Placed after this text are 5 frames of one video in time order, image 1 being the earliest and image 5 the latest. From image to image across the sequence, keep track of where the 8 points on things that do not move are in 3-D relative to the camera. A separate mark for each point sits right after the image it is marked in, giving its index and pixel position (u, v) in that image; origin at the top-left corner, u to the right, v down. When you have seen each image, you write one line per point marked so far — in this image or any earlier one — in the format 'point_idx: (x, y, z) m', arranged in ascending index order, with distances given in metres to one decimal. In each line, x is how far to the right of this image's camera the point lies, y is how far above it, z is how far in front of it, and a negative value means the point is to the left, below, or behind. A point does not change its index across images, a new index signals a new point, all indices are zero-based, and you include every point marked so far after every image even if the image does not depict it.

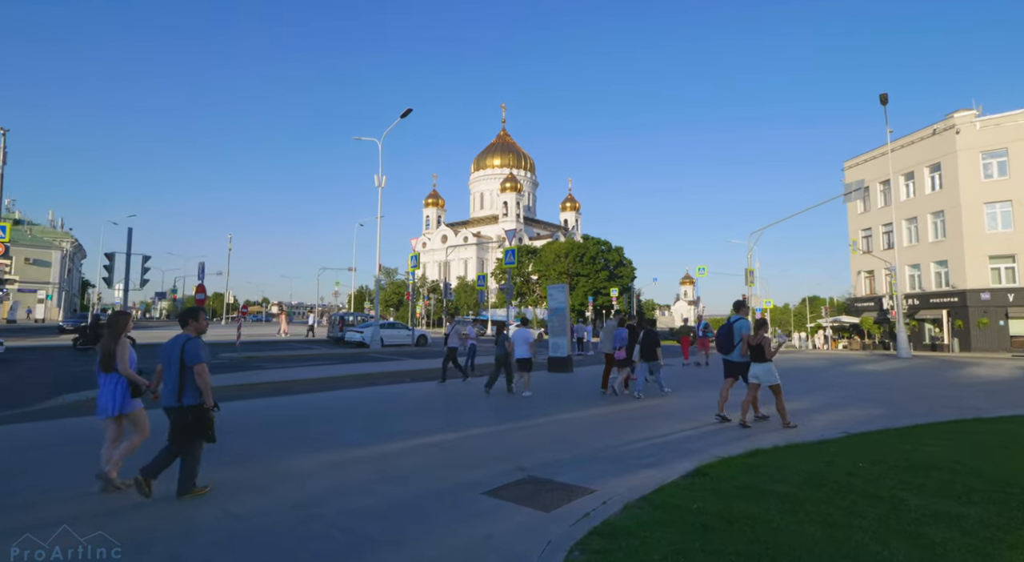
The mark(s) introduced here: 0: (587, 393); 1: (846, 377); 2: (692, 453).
0: (+1.8, -2.6, +13.3) m
1: (+10.4, -2.8, +17.5) m
2: (+2.0, -1.9, +6.4) m
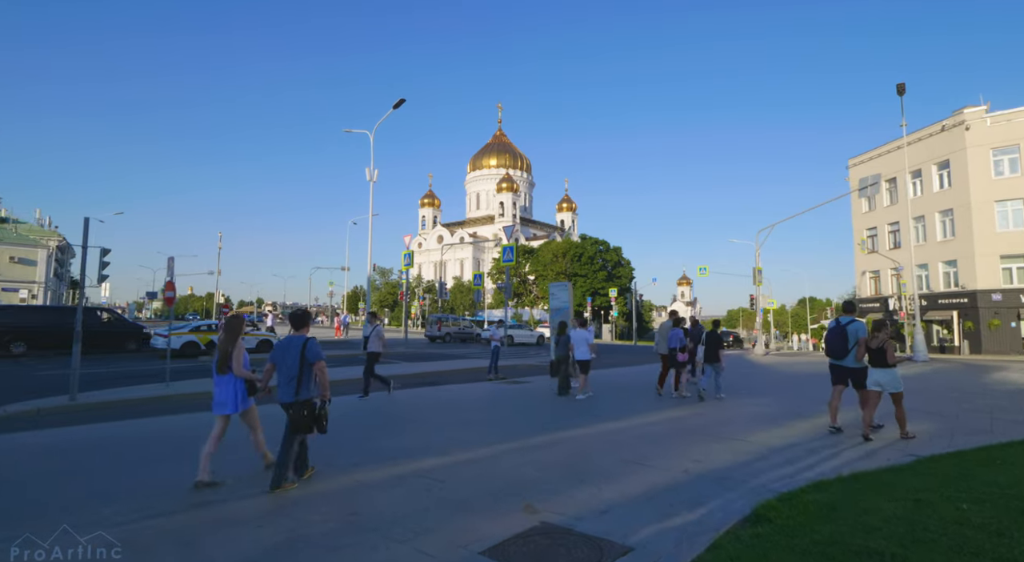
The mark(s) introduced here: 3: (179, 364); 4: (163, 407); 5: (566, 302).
0: (+1.8, -2.5, +12.0) m
1: (+10.4, -2.8, +16.3) m
2: (+2.1, -1.9, +5.1) m
3: (-11.3, -2.8, +19.6) m
4: (-7.4, -2.7, +12.3) m
5: (+1.6, -0.6, +17.0) m
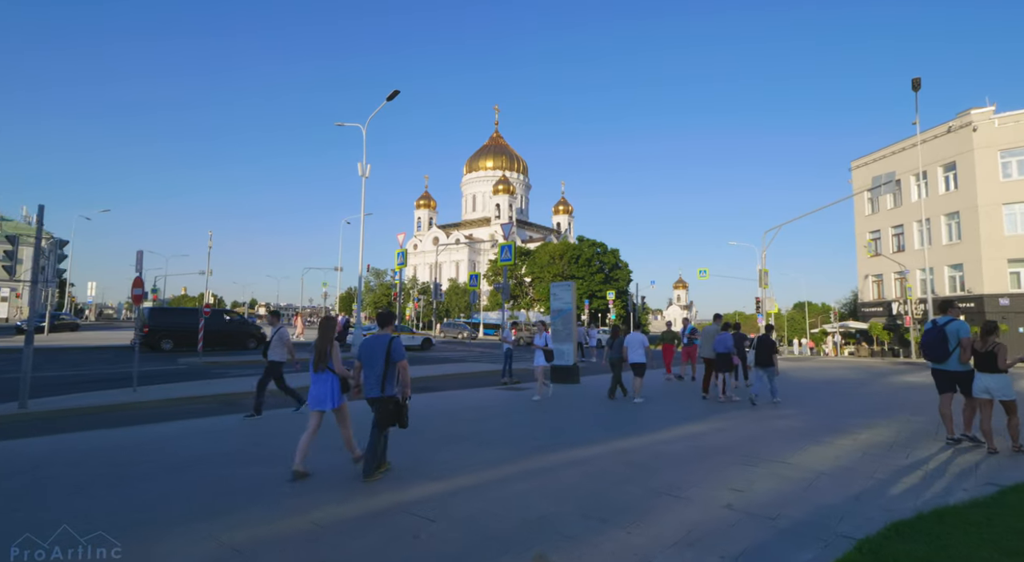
0: (+1.8, -2.5, +11.0) m
1: (+10.3, -2.8, +15.4) m
2: (+2.1, -1.8, +4.1) m
3: (-11.3, -2.8, +18.4) m
4: (-7.4, -2.6, +11.2) m
5: (+1.6, -0.6, +16.0) m
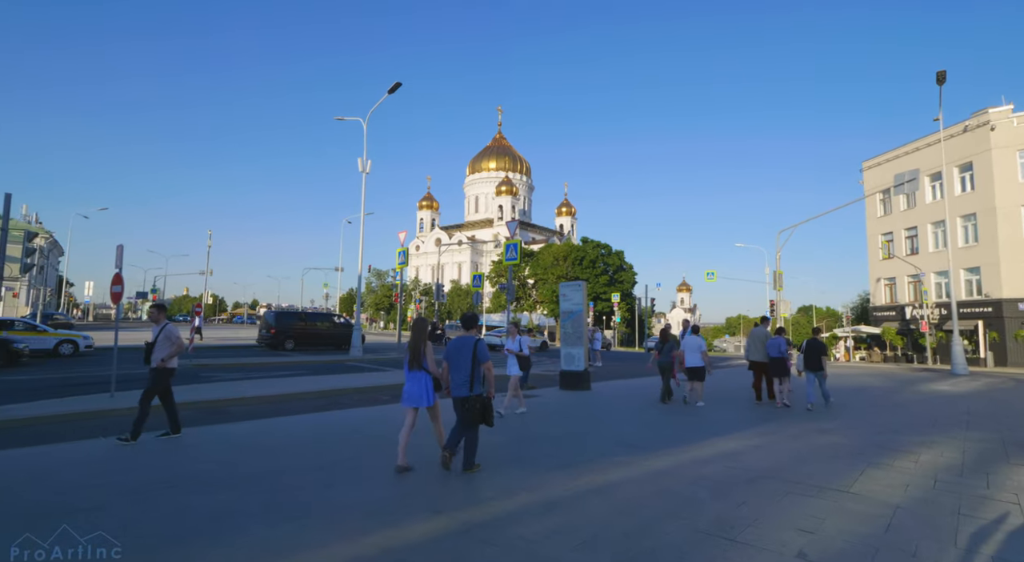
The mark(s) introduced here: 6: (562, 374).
0: (+1.9, -2.5, +10.0) m
1: (+10.5, -2.9, +14.4) m
2: (+2.2, -1.8, +3.1) m
3: (-11.2, -2.7, +17.5) m
4: (-7.2, -2.6, +10.3) m
5: (+1.8, -0.6, +15.0) m
6: (+1.3, -2.5, +14.9) m
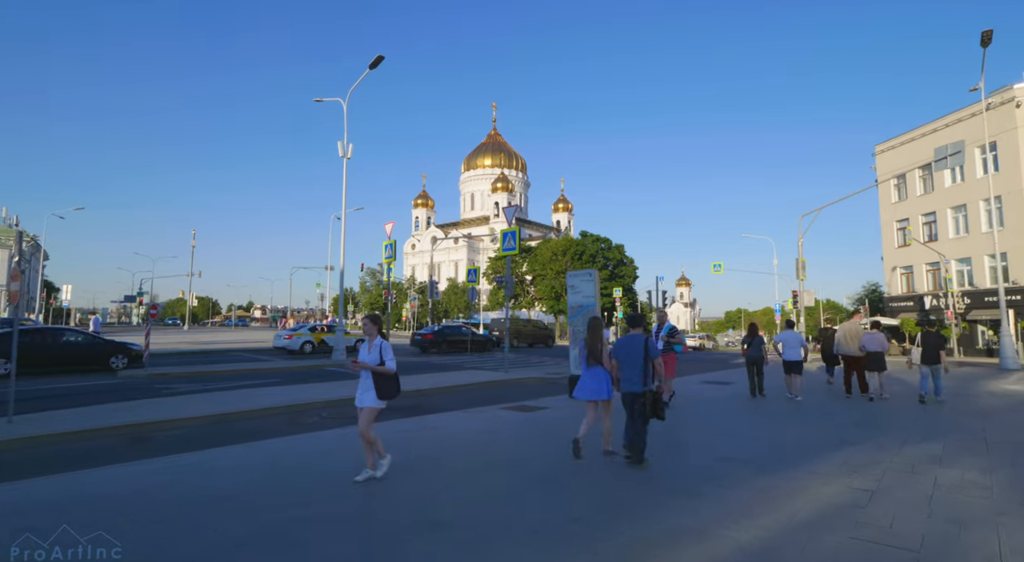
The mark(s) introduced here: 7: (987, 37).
0: (+2.0, -2.3, +7.8) m
1: (+10.5, -2.5, +12.2) m
2: (+2.3, -1.6, +0.9) m
3: (-11.1, -2.7, +15.2) m
4: (-7.2, -2.5, +8.0) m
5: (+1.8, -0.4, +12.8) m
6: (+1.3, -2.2, +12.7) m
7: (+15.5, +8.0, +18.6) m
